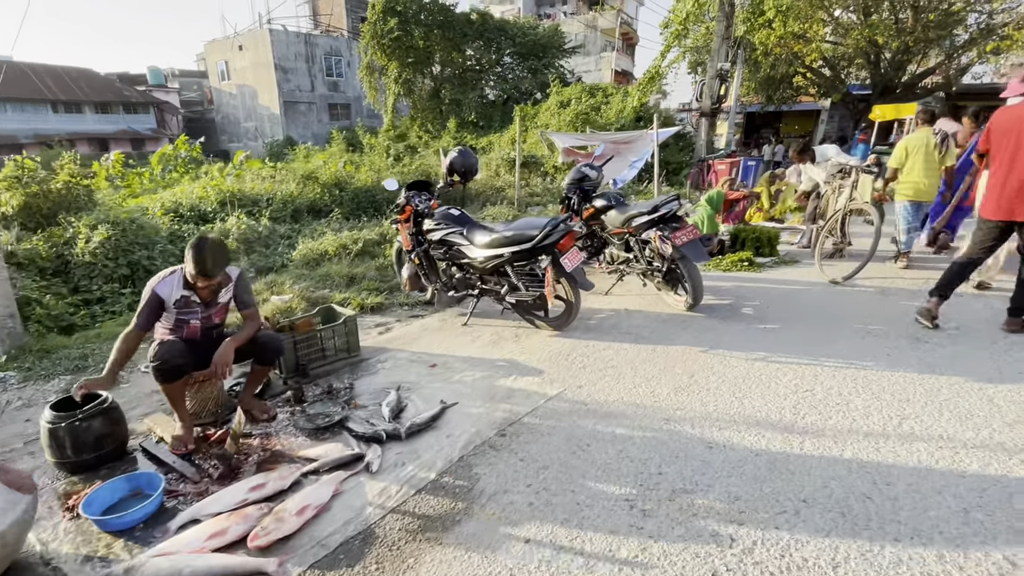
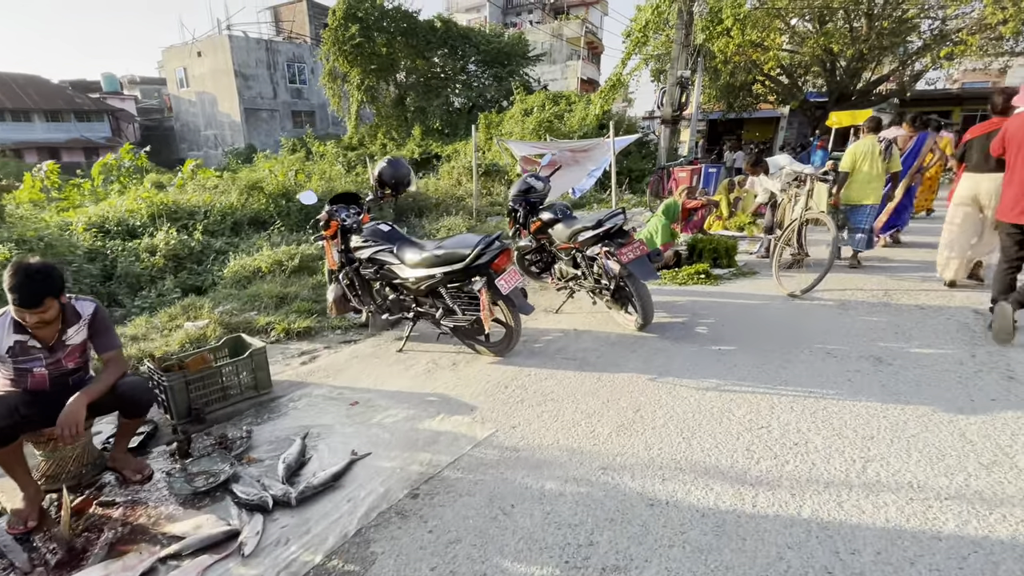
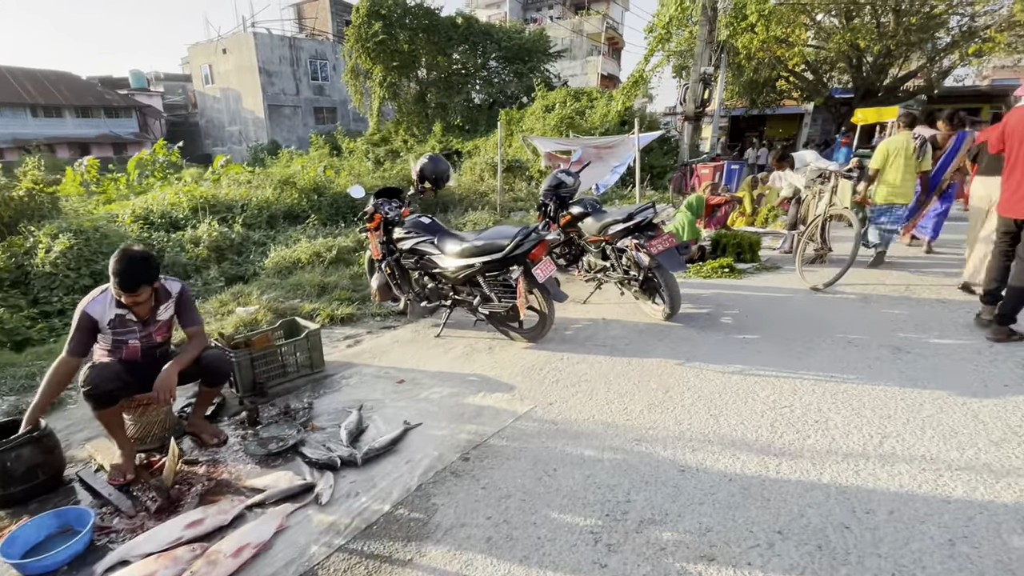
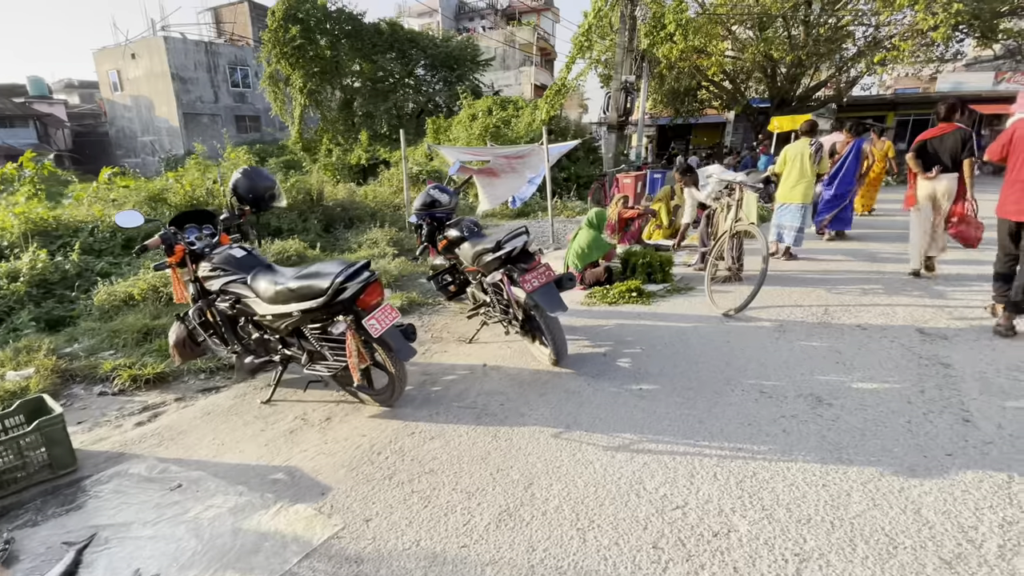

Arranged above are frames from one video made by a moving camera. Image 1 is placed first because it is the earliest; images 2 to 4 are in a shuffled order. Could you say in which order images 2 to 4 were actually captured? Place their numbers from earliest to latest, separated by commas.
3, 2, 4
